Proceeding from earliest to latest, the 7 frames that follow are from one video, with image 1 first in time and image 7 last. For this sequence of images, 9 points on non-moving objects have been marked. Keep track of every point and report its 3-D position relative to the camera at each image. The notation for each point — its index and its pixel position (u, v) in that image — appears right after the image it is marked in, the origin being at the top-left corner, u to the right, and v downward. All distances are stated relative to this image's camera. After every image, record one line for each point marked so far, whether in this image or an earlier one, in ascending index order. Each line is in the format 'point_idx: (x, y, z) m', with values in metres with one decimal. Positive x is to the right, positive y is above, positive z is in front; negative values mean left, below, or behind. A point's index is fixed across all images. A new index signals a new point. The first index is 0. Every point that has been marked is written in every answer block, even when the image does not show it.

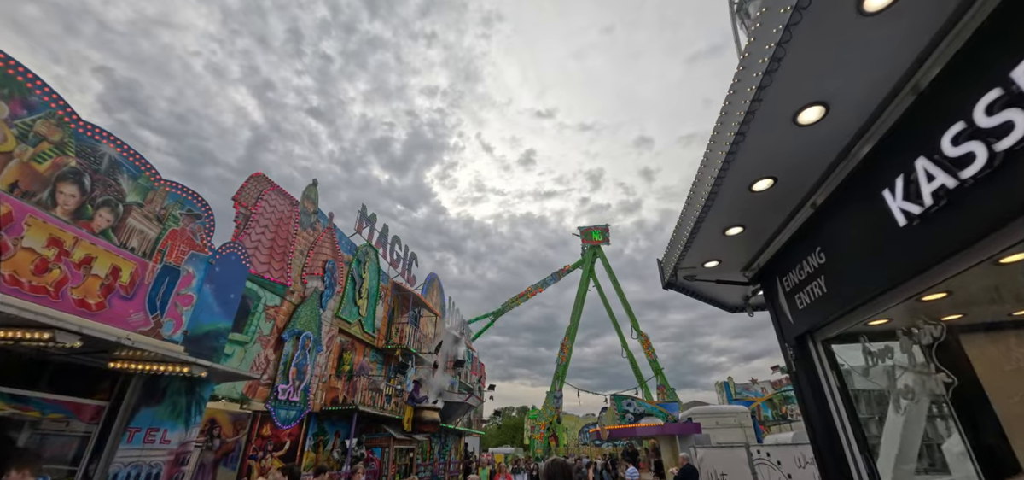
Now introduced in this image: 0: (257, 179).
0: (-7.3, +1.8, +12.1) m
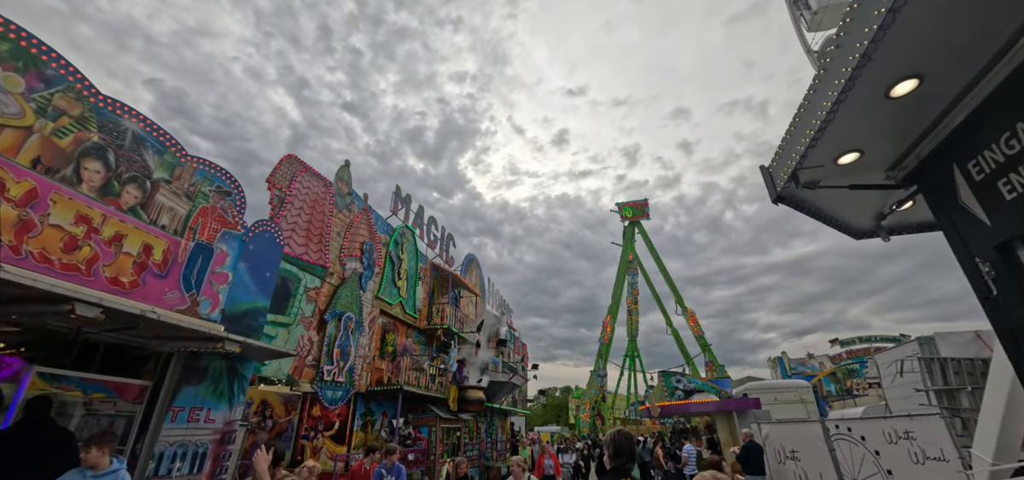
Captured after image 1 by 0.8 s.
0: (-6.3, +2.3, +11.9) m
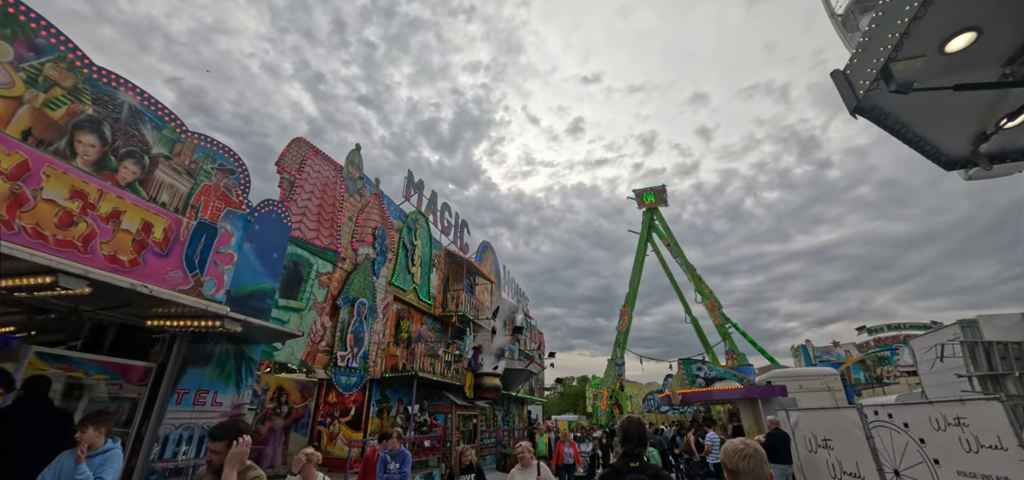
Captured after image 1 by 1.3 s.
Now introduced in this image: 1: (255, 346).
0: (-5.9, +2.7, +11.7) m
1: (-4.3, -1.8, +7.1) m
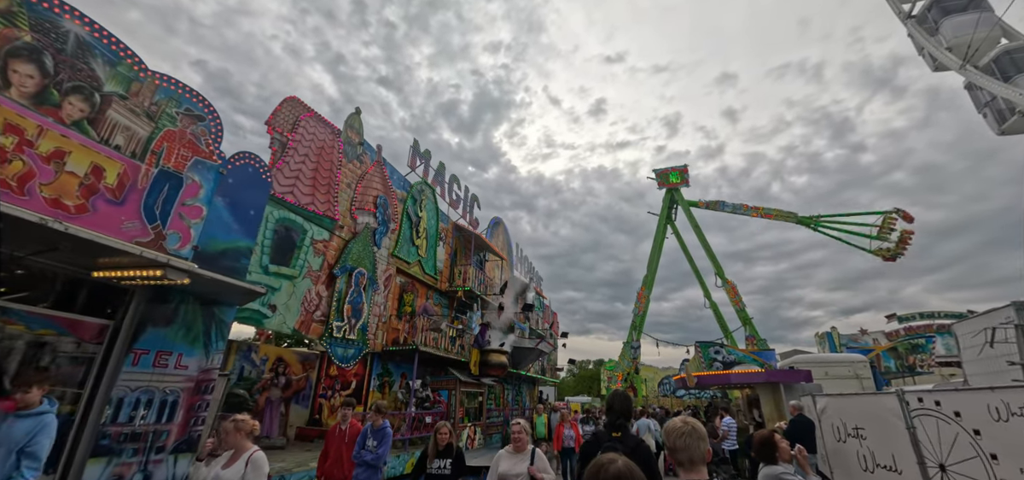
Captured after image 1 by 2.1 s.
0: (-5.8, +3.6, +11.1) m
1: (-4.4, -1.1, +6.6) m
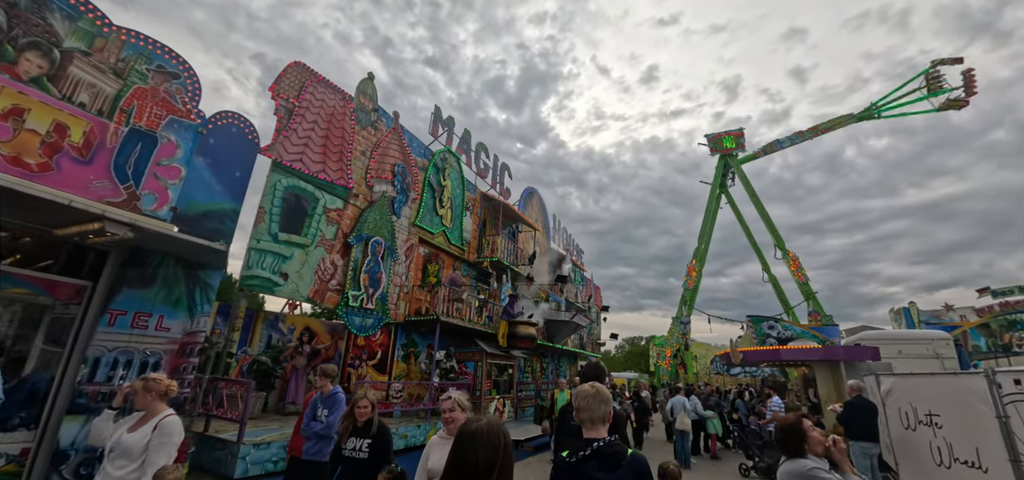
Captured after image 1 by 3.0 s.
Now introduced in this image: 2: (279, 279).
0: (-5.5, +4.4, +10.8) m
1: (-4.6, -0.5, +6.4) m
2: (-5.4, -0.9, +9.8) m
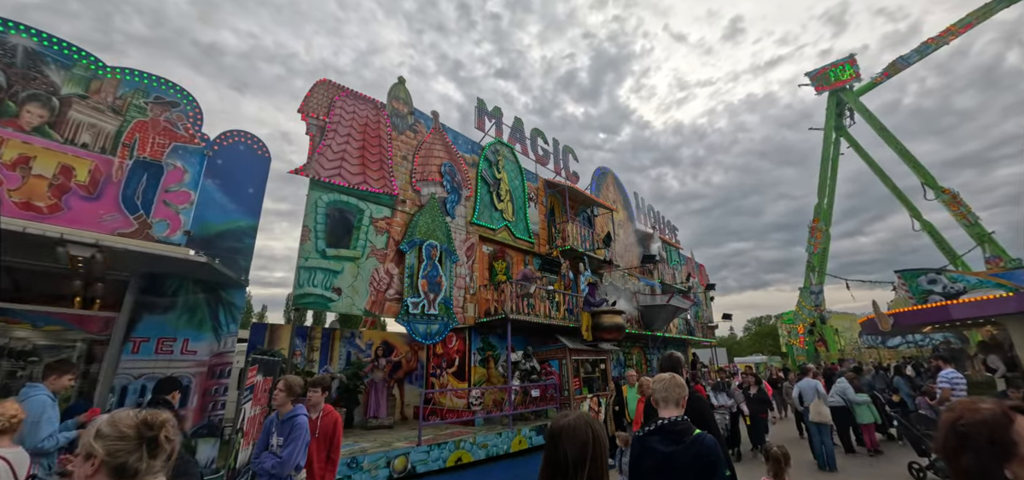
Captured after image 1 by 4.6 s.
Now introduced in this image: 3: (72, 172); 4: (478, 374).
0: (-4.8, +4.0, +10.8) m
1: (-4.2, -0.8, +6.3) m
2: (-4.2, -1.3, +9.7) m
3: (-5.6, +0.9, +5.4) m
4: (-1.1, -4.4, +13.6) m
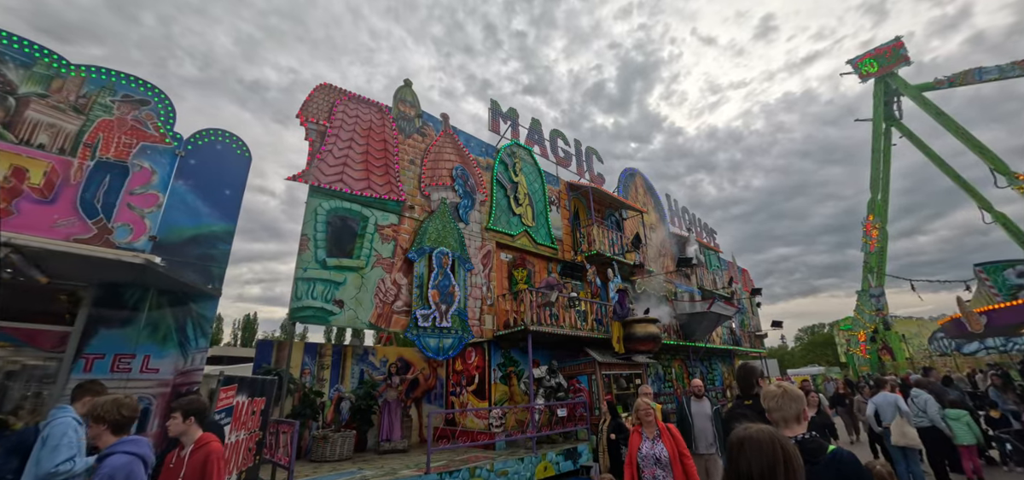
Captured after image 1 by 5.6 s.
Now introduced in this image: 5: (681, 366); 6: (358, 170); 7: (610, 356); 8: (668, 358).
0: (-4.6, +3.8, +10.4) m
1: (-4.1, -0.8, +5.7) m
2: (-3.8, -1.5, +9.1) m
3: (-5.8, +0.8, +4.9) m
4: (-0.4, -4.5, +12.6) m
5: (+7.5, -5.6, +18.5) m
6: (-3.8, +1.7, +10.4) m
7: (+3.2, -3.8, +13.9) m
8: (+6.7, -5.0, +18.0) m
